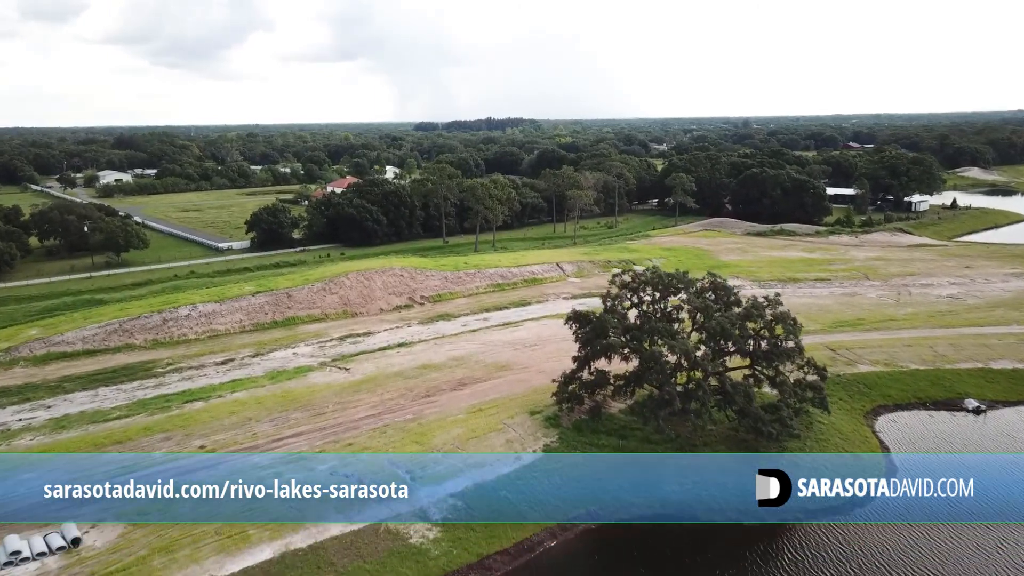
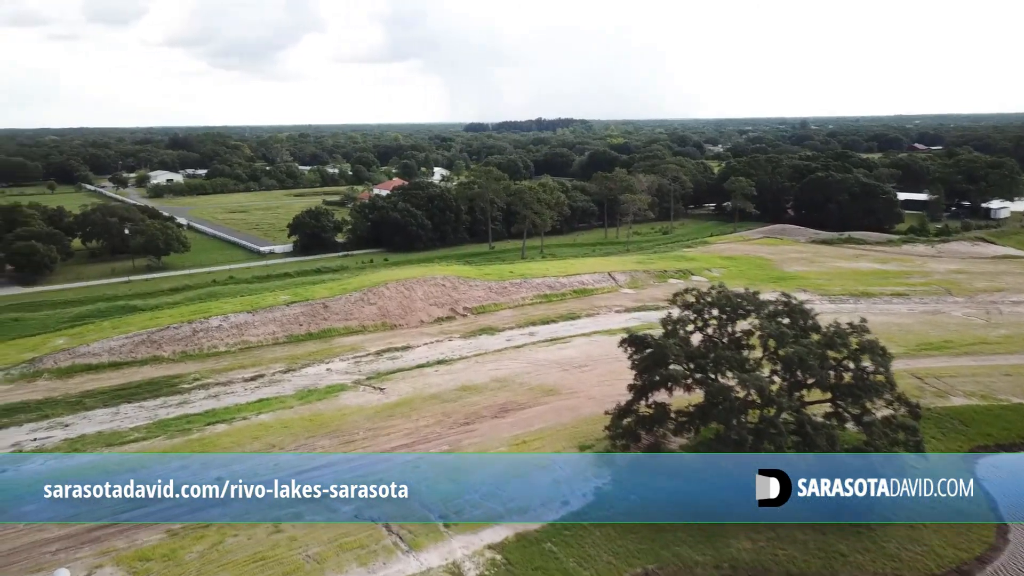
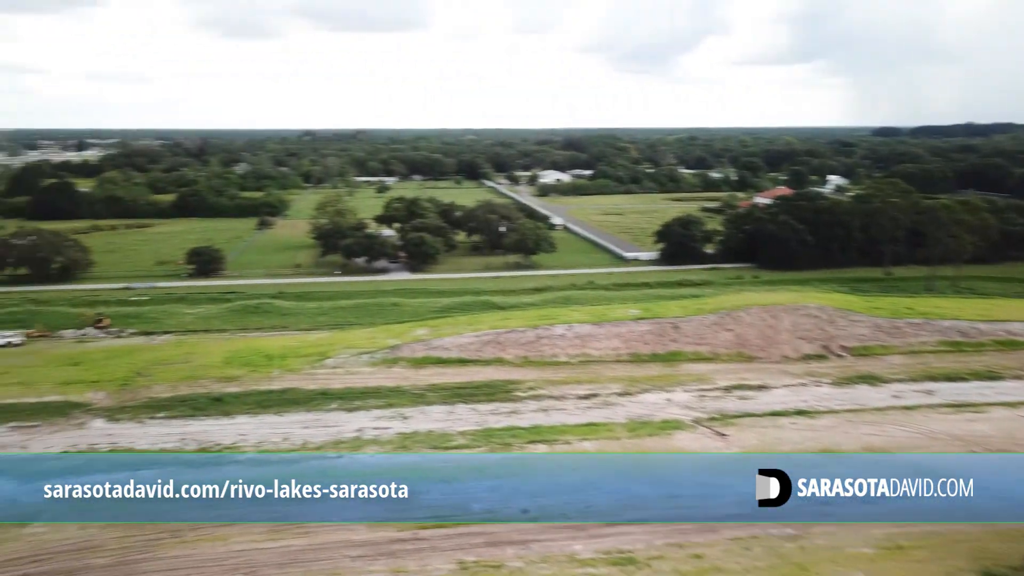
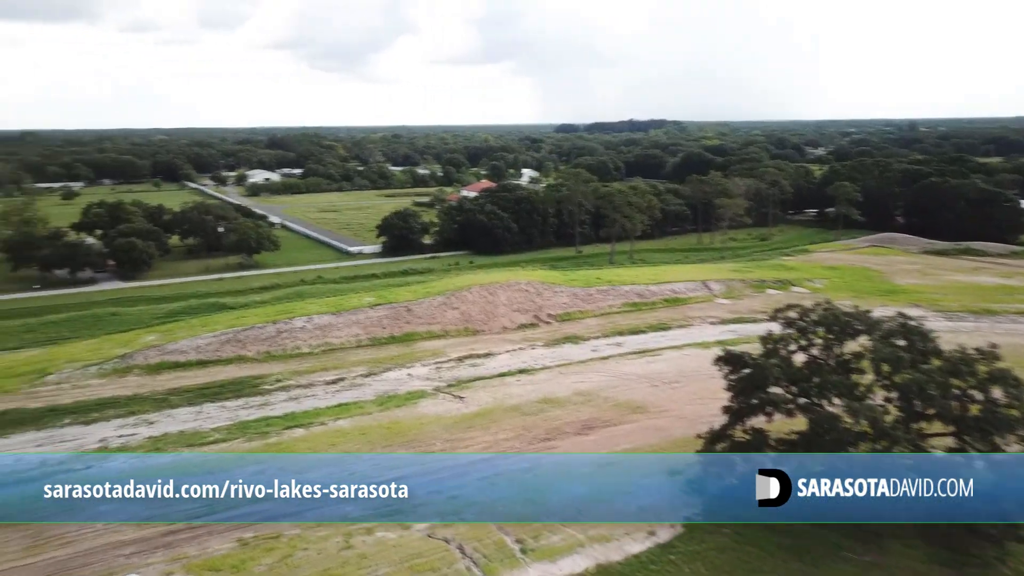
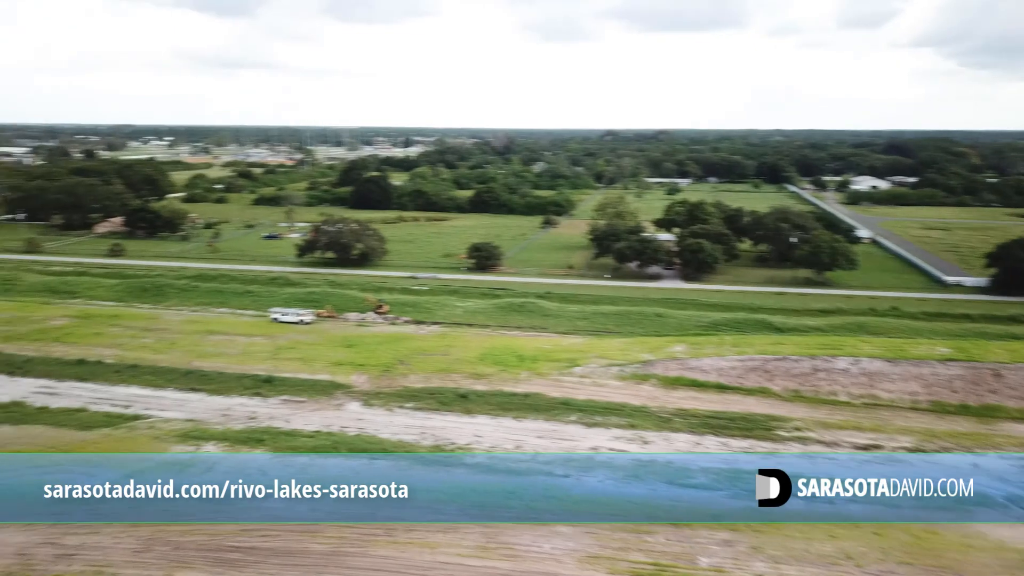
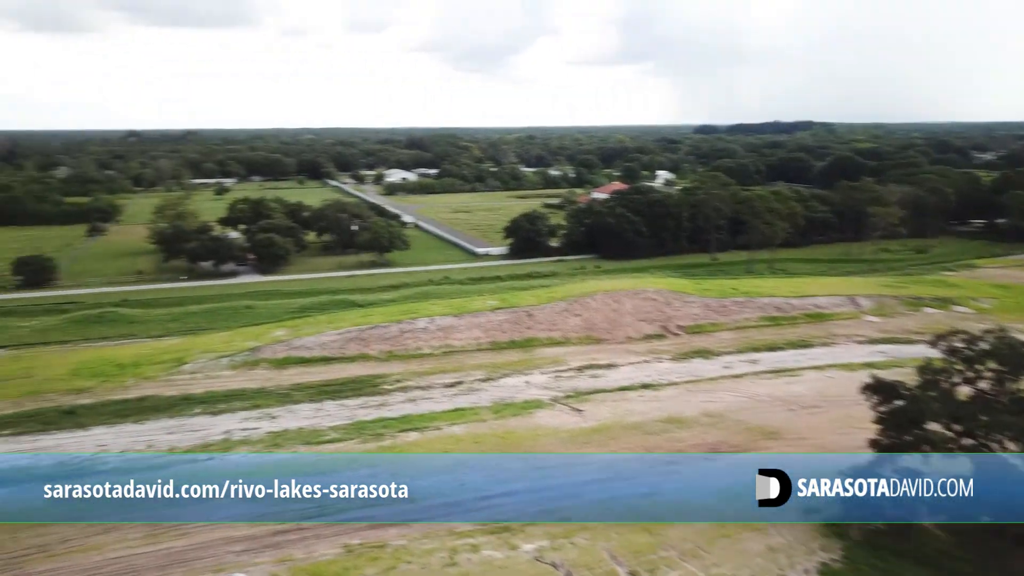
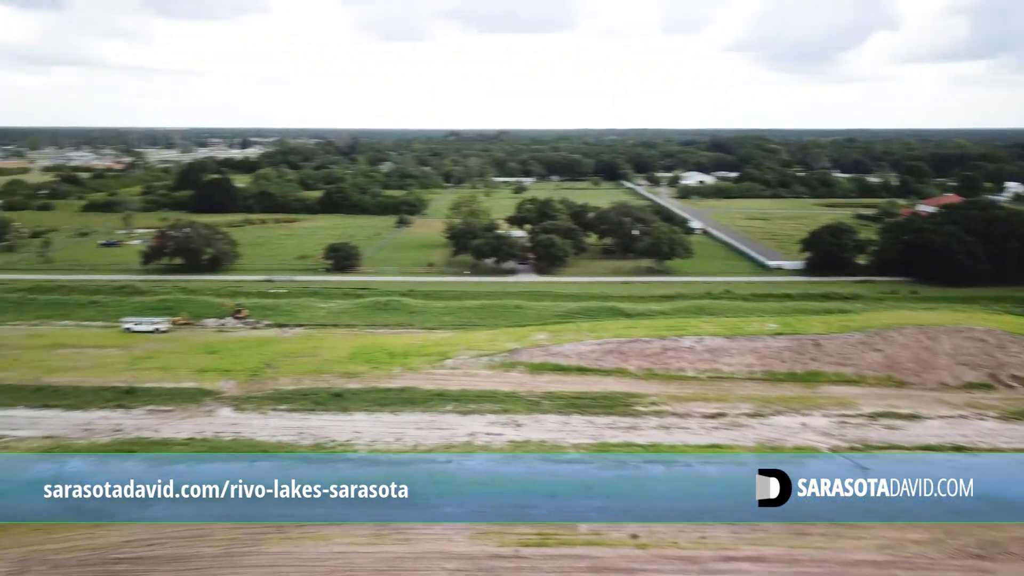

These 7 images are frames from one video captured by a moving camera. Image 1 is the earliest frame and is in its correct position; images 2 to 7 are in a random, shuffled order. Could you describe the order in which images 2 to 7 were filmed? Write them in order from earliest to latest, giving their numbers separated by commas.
2, 4, 6, 3, 7, 5
